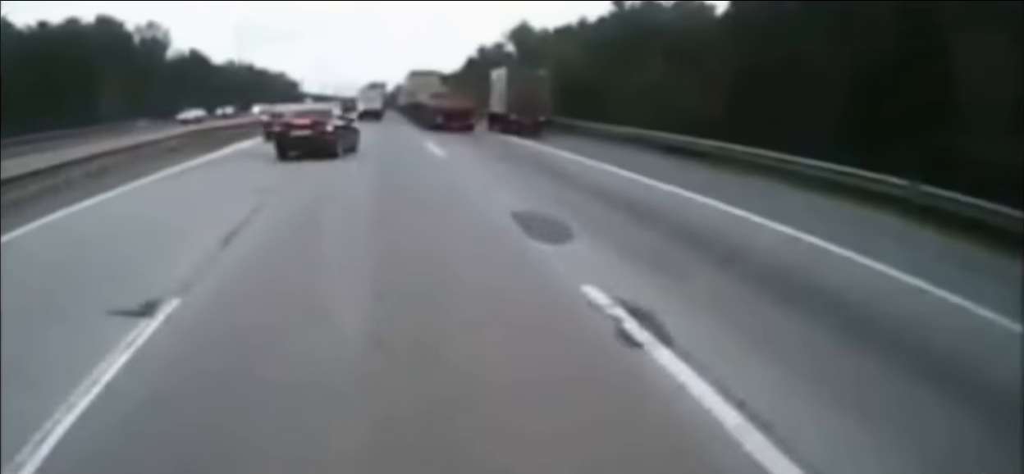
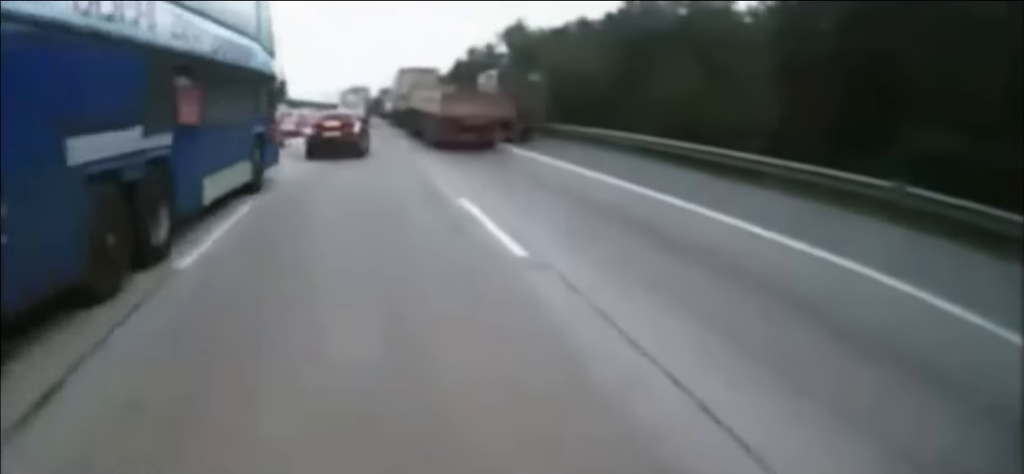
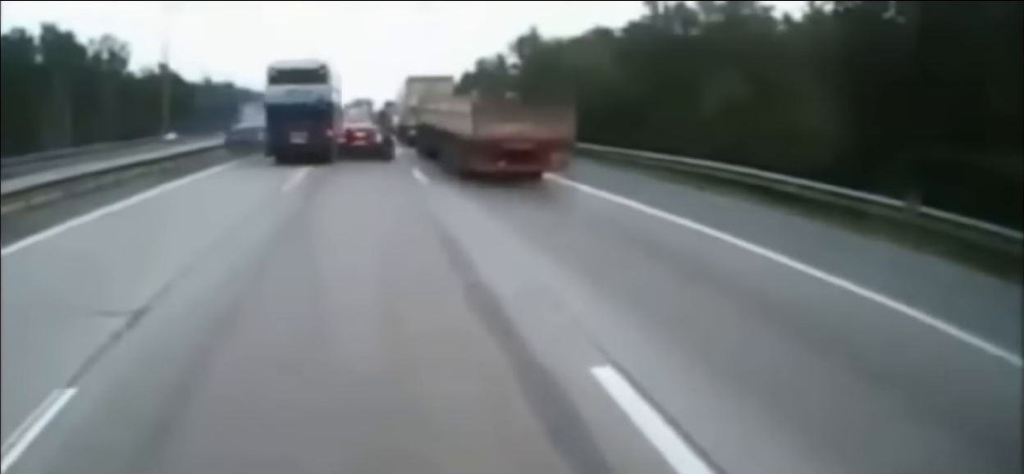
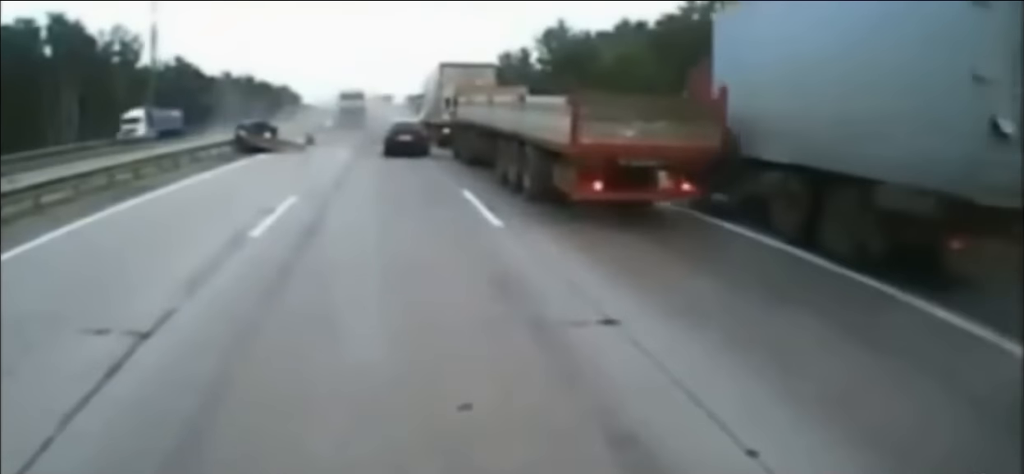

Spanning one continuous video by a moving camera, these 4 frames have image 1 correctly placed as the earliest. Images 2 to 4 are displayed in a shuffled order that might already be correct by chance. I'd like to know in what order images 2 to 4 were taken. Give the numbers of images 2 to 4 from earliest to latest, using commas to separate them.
2, 3, 4
